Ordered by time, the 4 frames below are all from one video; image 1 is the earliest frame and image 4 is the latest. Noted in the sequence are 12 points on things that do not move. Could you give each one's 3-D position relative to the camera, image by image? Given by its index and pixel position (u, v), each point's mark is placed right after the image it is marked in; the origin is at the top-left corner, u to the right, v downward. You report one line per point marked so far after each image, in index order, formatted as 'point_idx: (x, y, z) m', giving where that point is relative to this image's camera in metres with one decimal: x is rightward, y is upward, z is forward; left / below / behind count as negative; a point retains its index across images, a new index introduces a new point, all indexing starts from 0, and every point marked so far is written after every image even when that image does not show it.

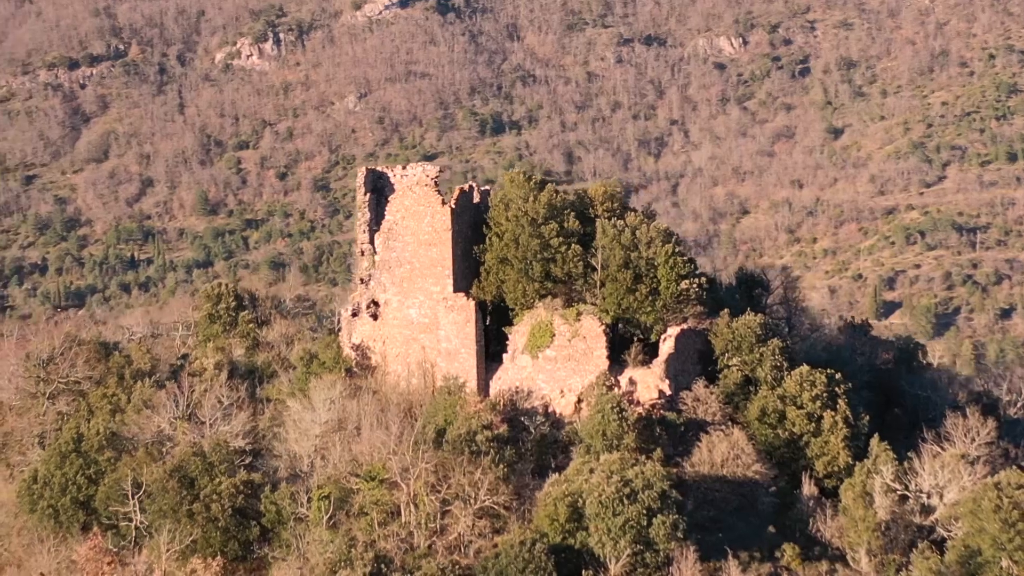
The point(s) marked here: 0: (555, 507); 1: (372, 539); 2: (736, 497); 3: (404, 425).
0: (+0.7, -3.6, +16.3) m
1: (-2.4, -4.3, +17.2) m
2: (+4.2, -3.8, +18.3) m
3: (-2.0, -2.7, +19.9) m
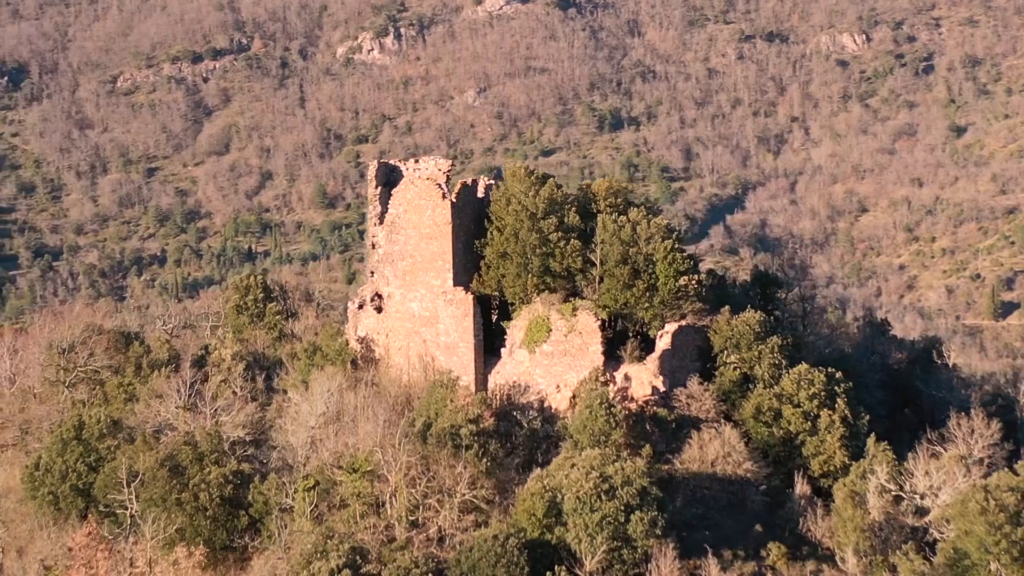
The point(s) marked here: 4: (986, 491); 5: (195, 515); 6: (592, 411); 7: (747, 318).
0: (+0.3, -3.5, +16.2) m
1: (-2.8, -4.2, +17.2) m
2: (+3.9, -3.7, +18.2) m
3: (-2.2, -2.6, +19.9) m
4: (+7.5, -3.2, +15.8) m
5: (-5.8, -4.2, +18.5) m
6: (+1.5, -2.2, +17.9) m
7: (+4.7, -0.6, +19.8) m
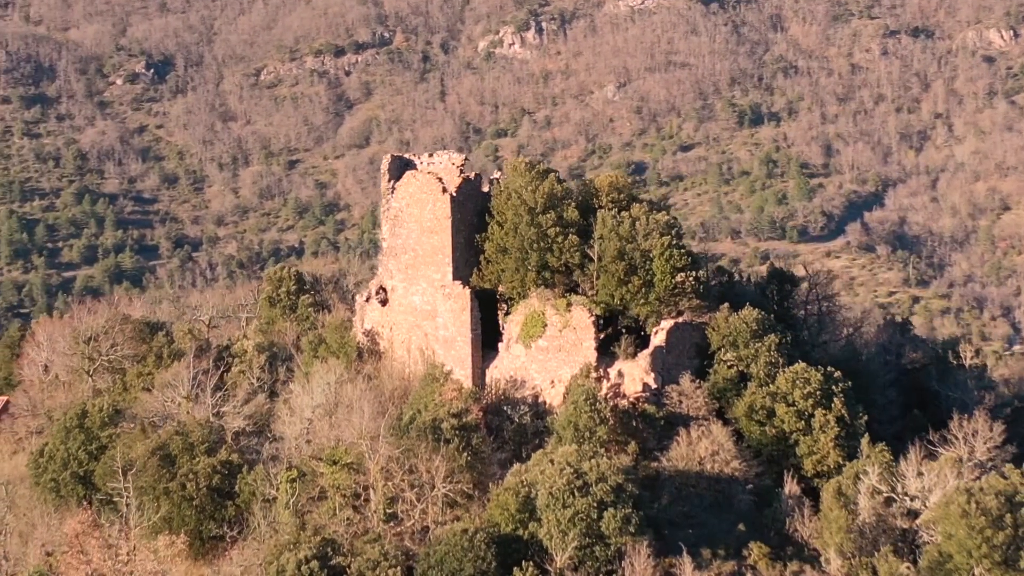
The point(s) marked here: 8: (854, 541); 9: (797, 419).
0: (-0.1, -3.4, +16.2) m
1: (-3.1, -4.1, +17.3) m
2: (+3.5, -3.7, +18.0) m
3: (-2.5, -2.4, +20.0) m
4: (+7.1, -3.2, +15.5) m
5: (-6.2, -4.0, +18.6) m
6: (+1.1, -2.1, +17.9) m
7: (+4.5, -0.5, +19.7) m
8: (+5.6, -4.1, +16.4) m
9: (+5.3, -2.4, +18.8) m
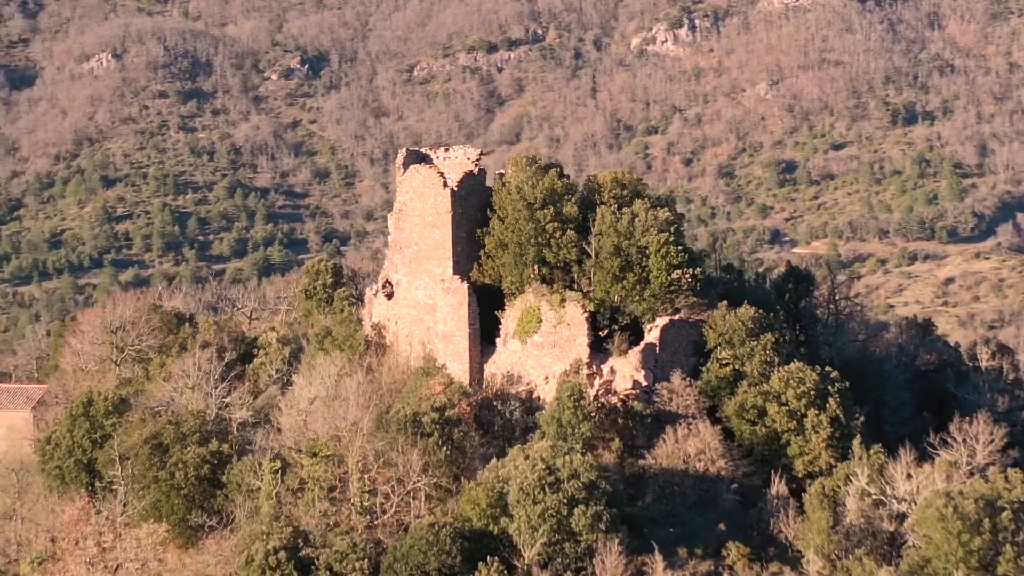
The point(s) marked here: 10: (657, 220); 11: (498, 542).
0: (-0.5, -3.3, +16.3) m
1: (-3.5, -3.9, +17.5) m
2: (+3.2, -3.6, +17.9) m
3: (-2.8, -2.3, +20.1) m
4: (+6.6, -3.2, +15.3) m
5: (-6.5, -3.9, +18.9) m
6: (+0.7, -2.1, +17.9) m
7: (+4.2, -0.5, +19.5) m
8: (+5.1, -4.1, +16.2) m
9: (+4.9, -2.4, +18.6) m
10: (+2.6, +1.3, +20.3) m
11: (-0.2, -4.0, +15.9) m
